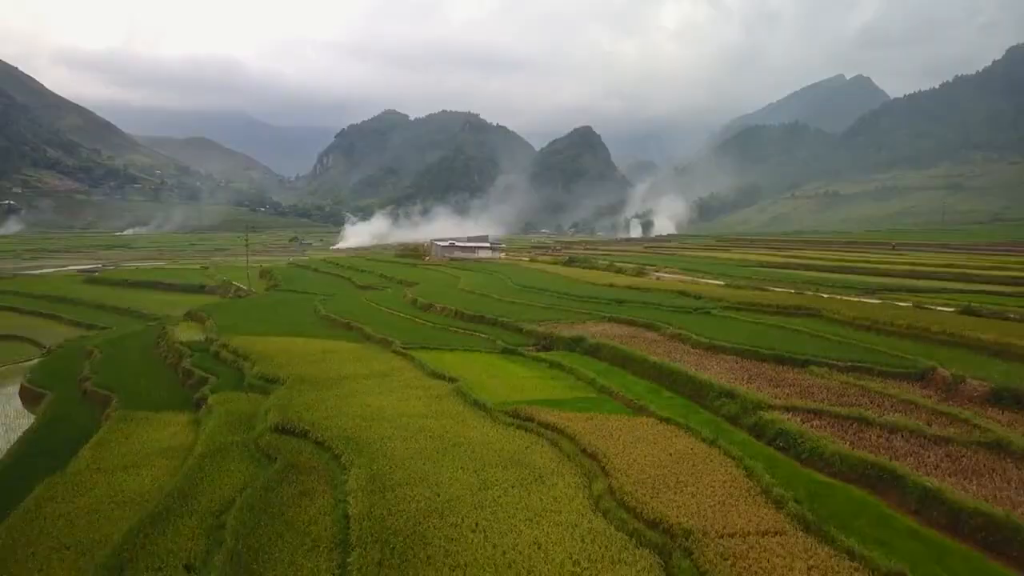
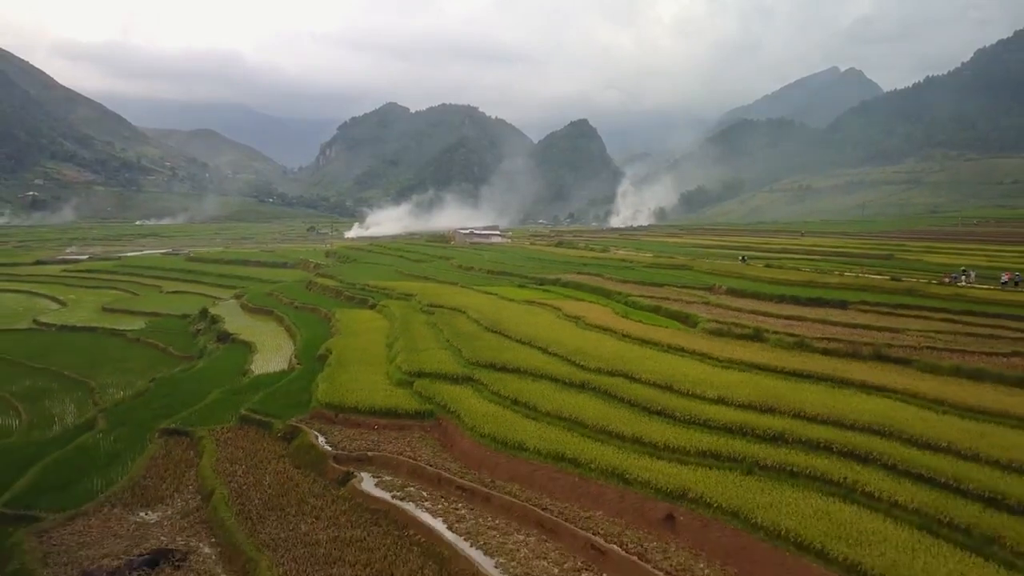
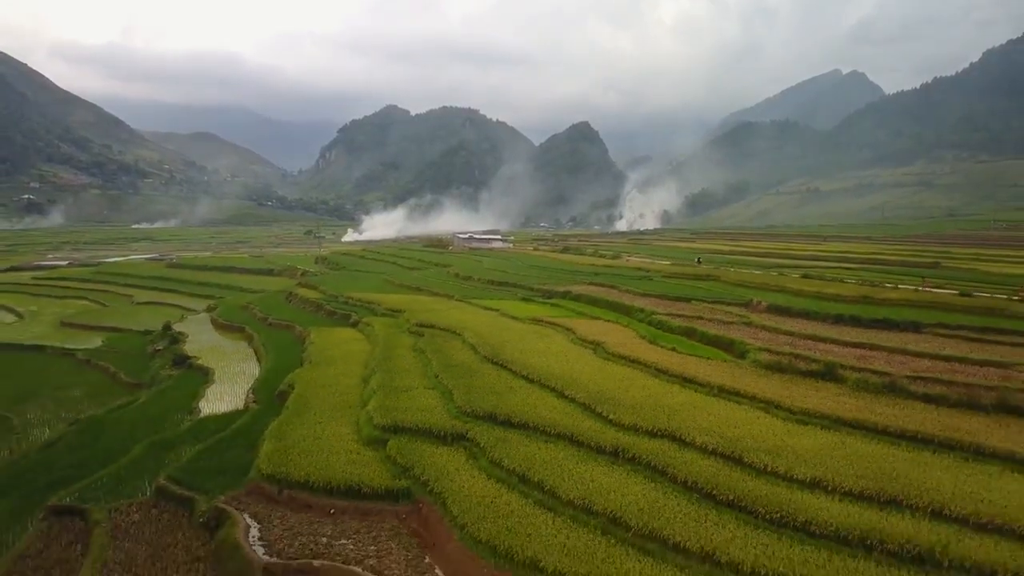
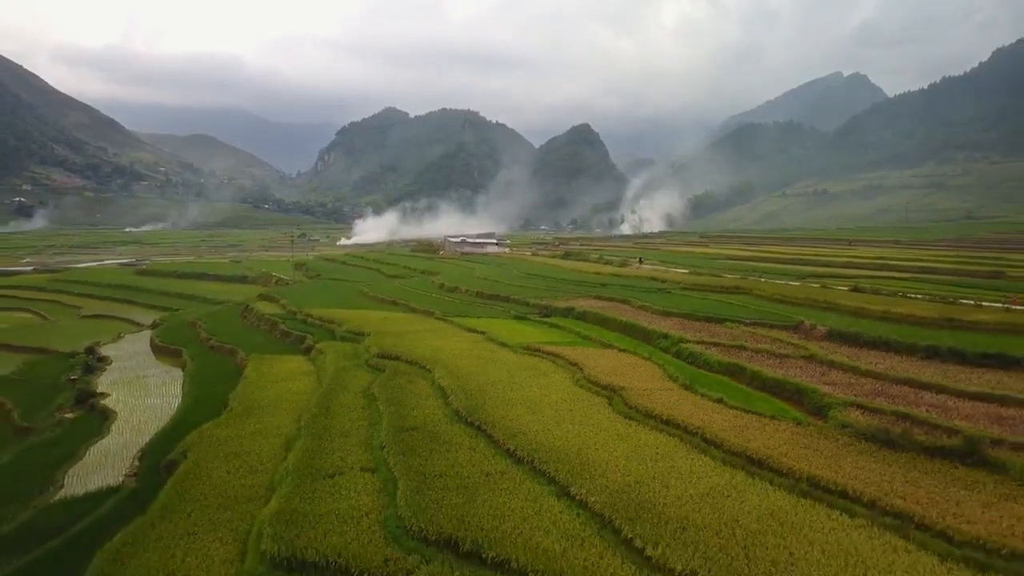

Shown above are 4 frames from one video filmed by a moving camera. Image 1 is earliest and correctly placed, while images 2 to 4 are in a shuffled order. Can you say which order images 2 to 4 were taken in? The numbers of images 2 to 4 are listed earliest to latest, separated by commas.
4, 3, 2
